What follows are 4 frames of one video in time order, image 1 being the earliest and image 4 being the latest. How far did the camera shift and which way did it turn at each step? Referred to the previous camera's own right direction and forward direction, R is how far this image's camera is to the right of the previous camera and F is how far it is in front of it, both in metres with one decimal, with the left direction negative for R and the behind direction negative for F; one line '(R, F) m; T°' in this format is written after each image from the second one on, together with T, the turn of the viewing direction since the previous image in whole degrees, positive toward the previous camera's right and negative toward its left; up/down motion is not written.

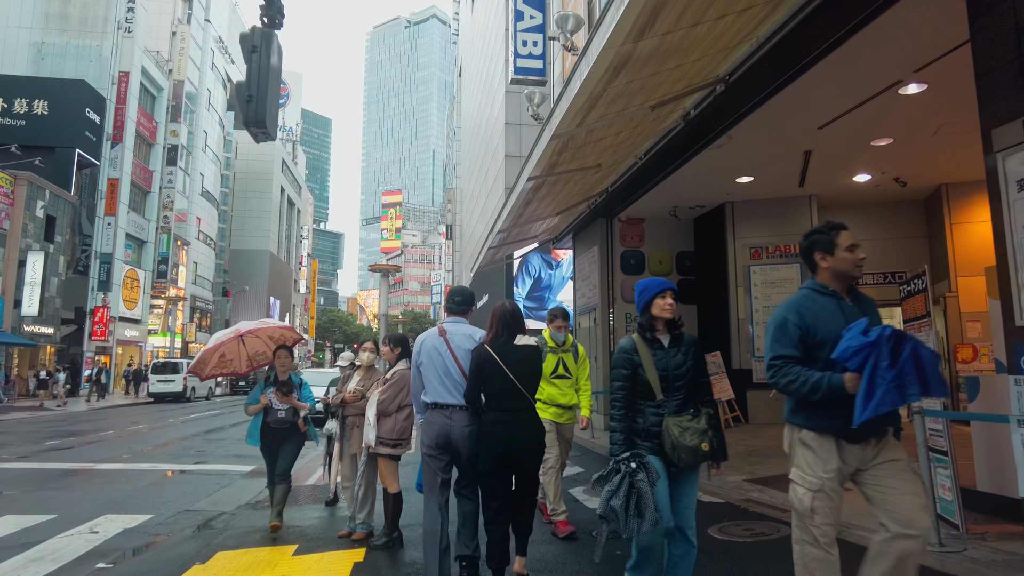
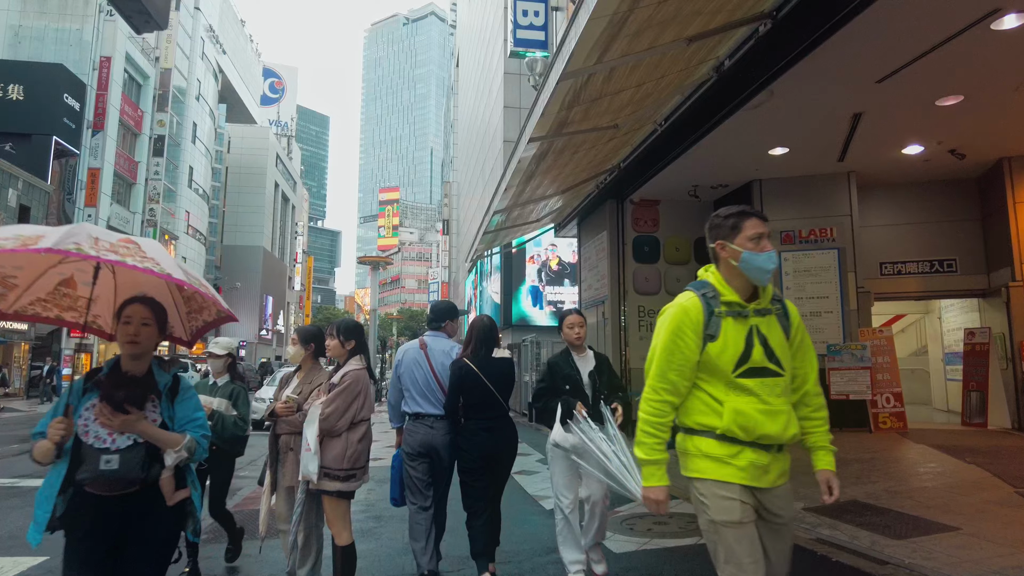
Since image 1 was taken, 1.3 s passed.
(0.0, +1.3) m; 0°
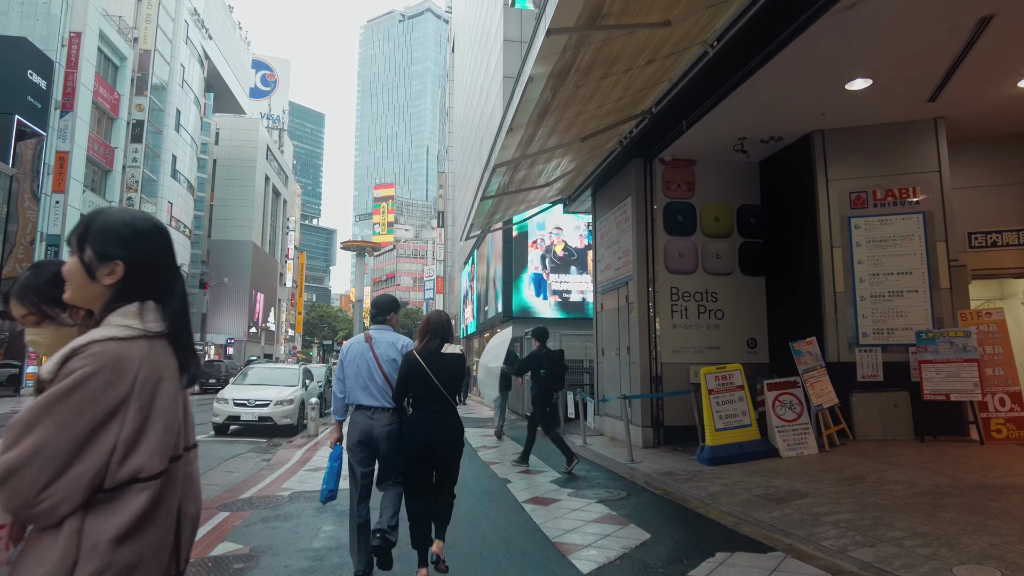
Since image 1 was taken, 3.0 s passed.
(-0.1, +2.0) m; 0°
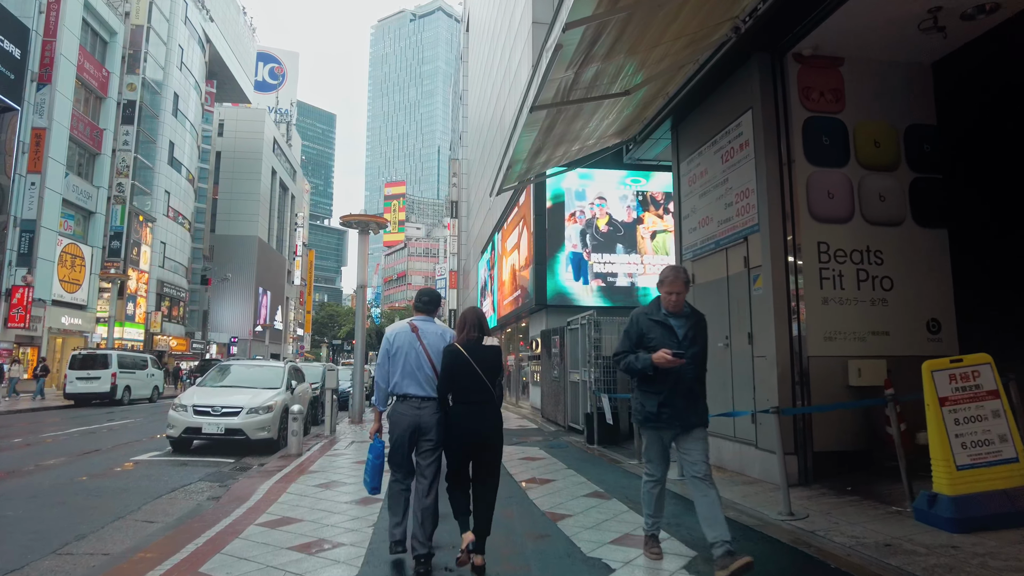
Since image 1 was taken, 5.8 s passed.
(-0.5, +3.1) m; -1°
